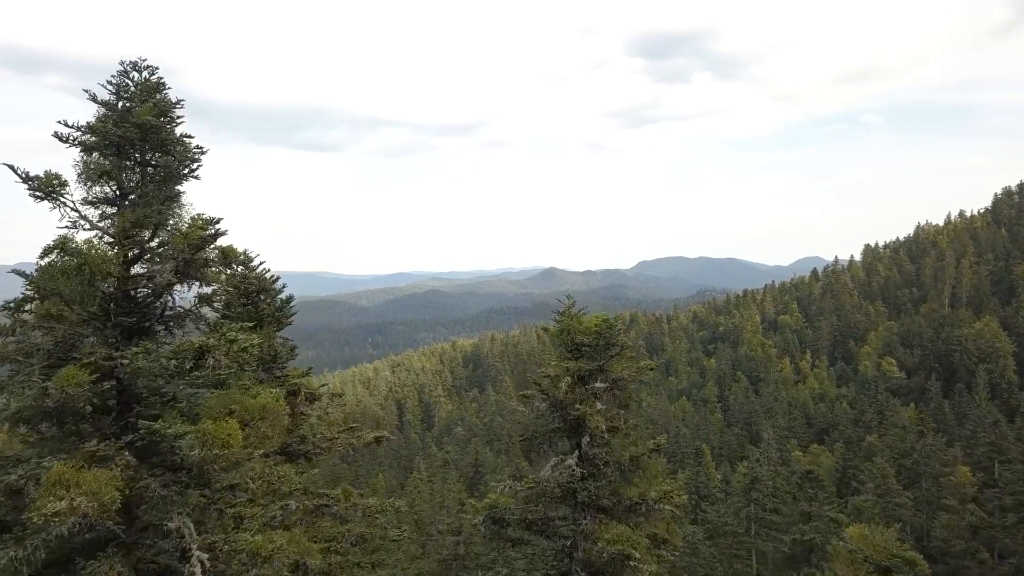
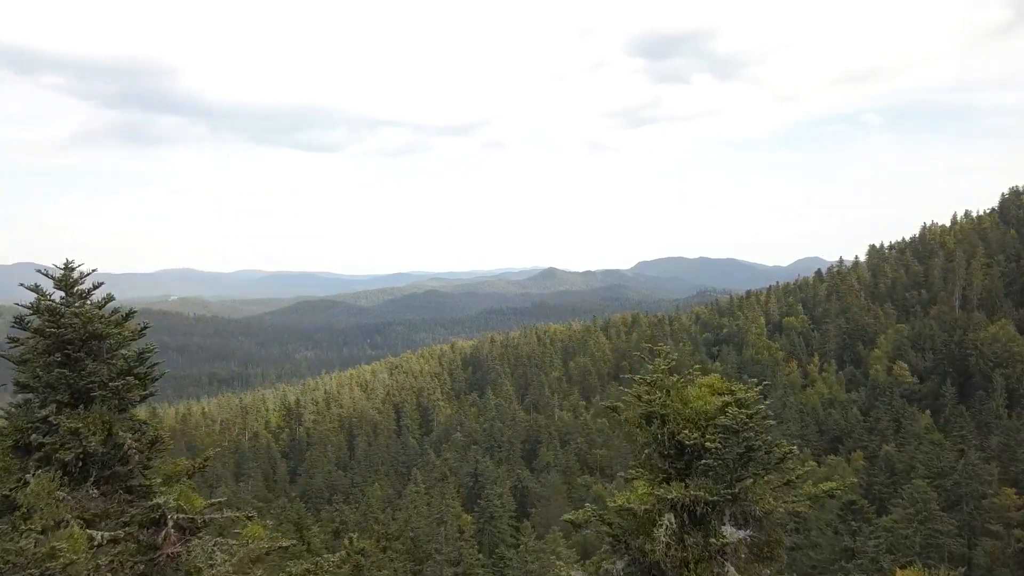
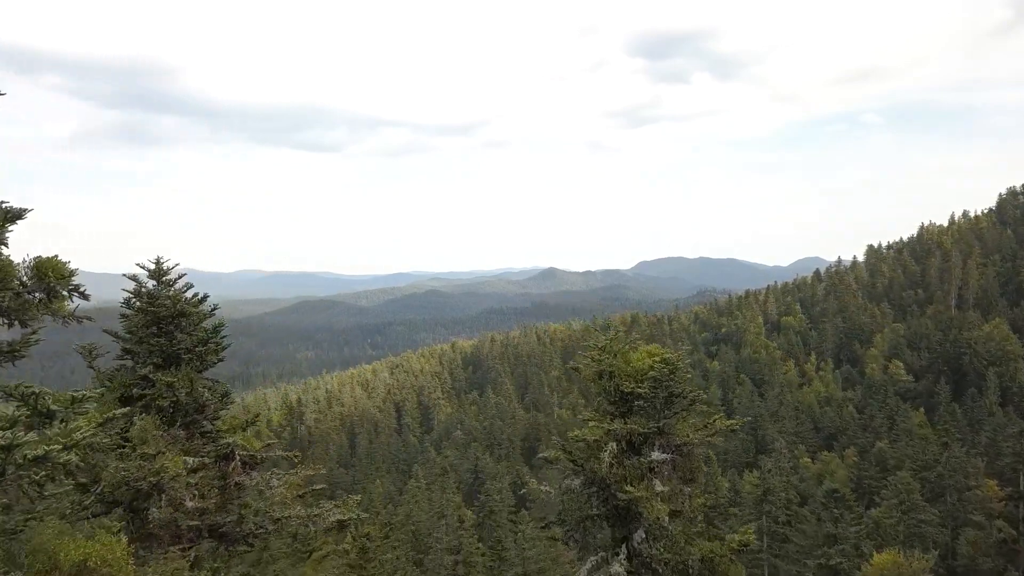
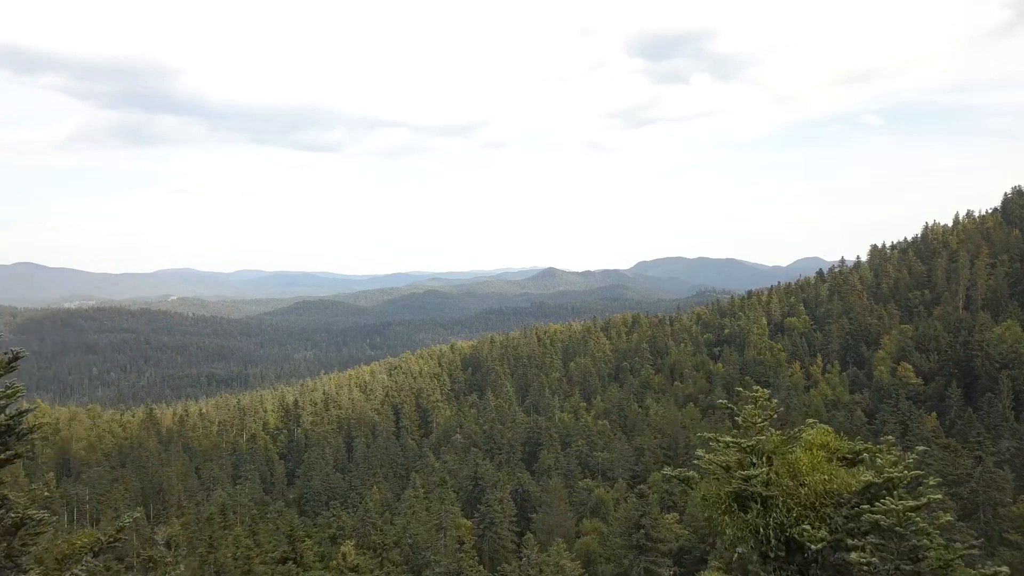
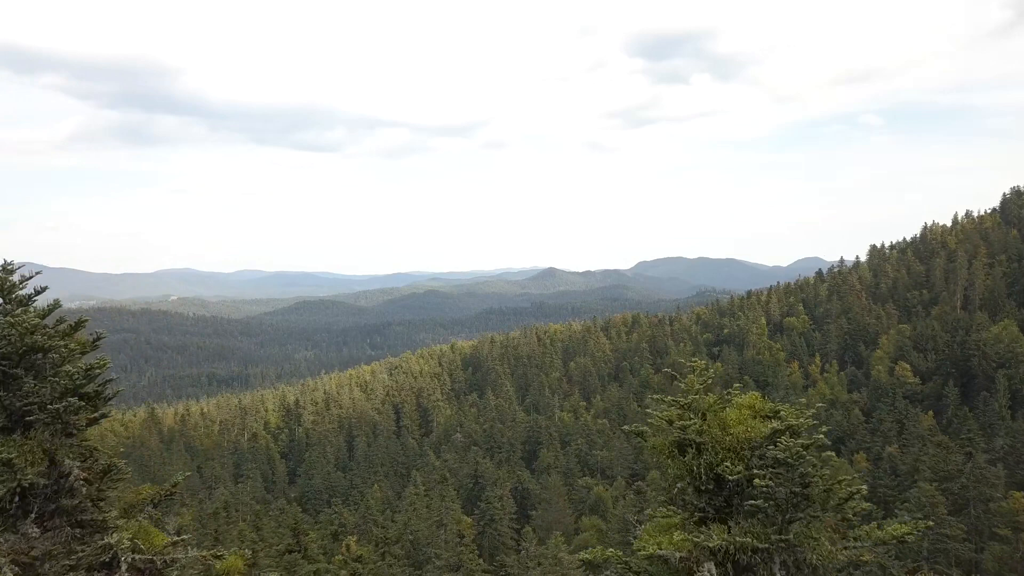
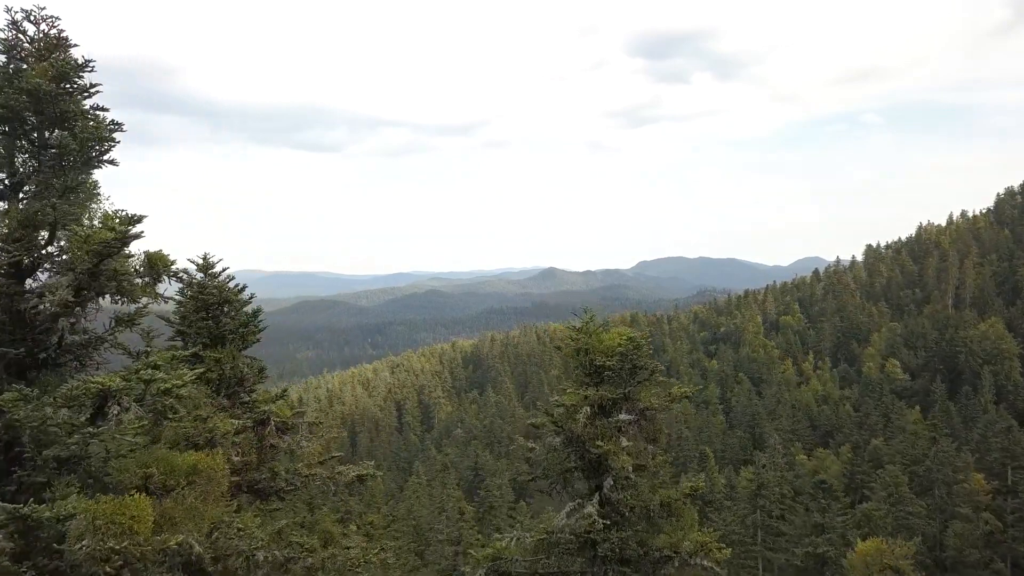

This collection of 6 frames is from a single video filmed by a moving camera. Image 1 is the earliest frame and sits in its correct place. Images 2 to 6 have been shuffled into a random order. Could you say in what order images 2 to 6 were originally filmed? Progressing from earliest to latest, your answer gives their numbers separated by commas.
6, 3, 2, 5, 4
